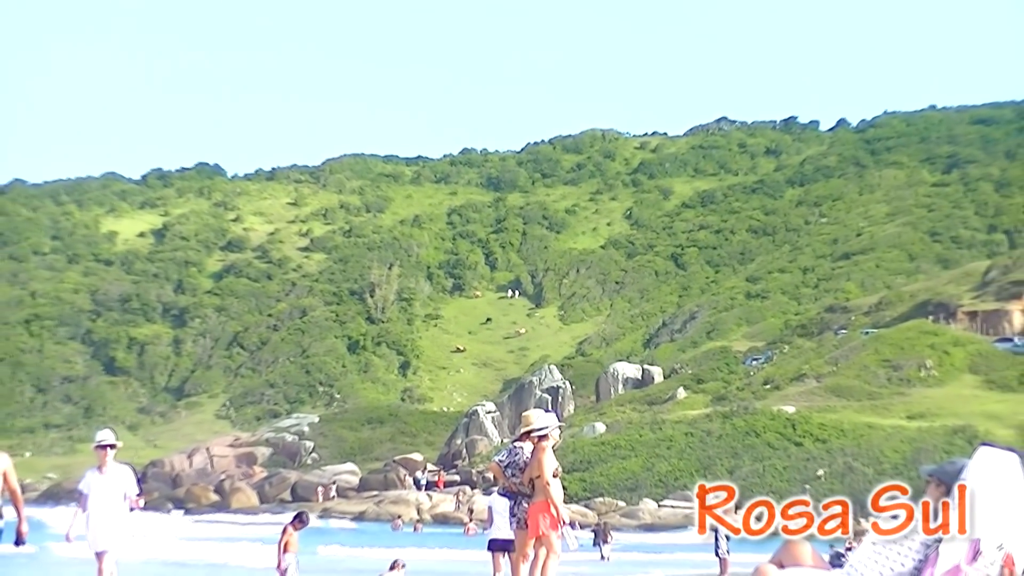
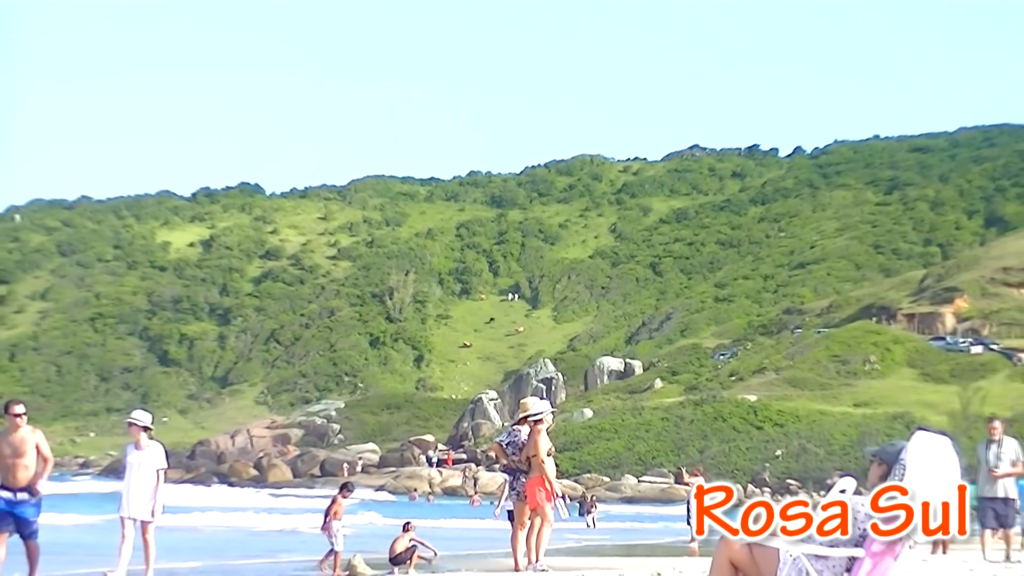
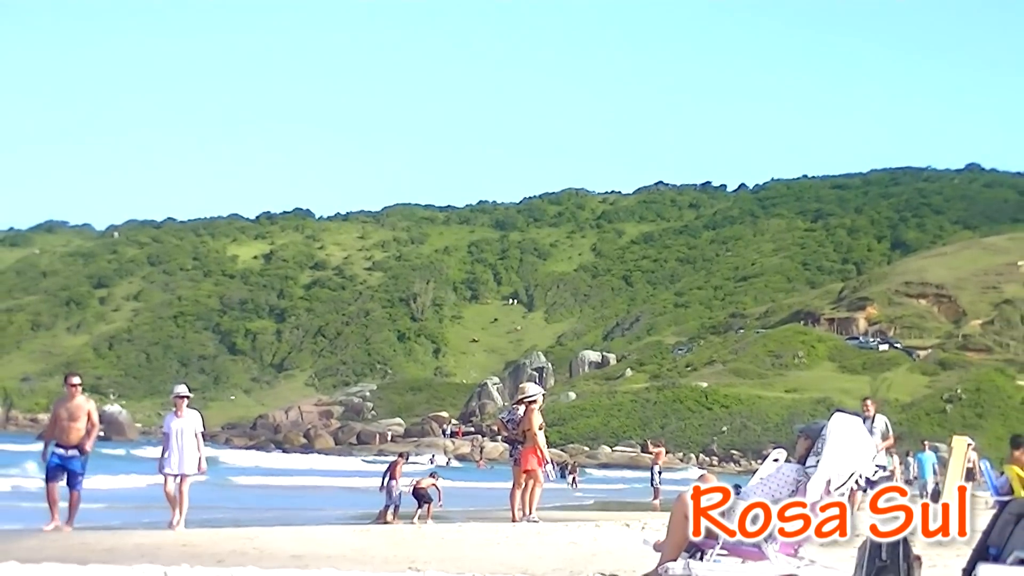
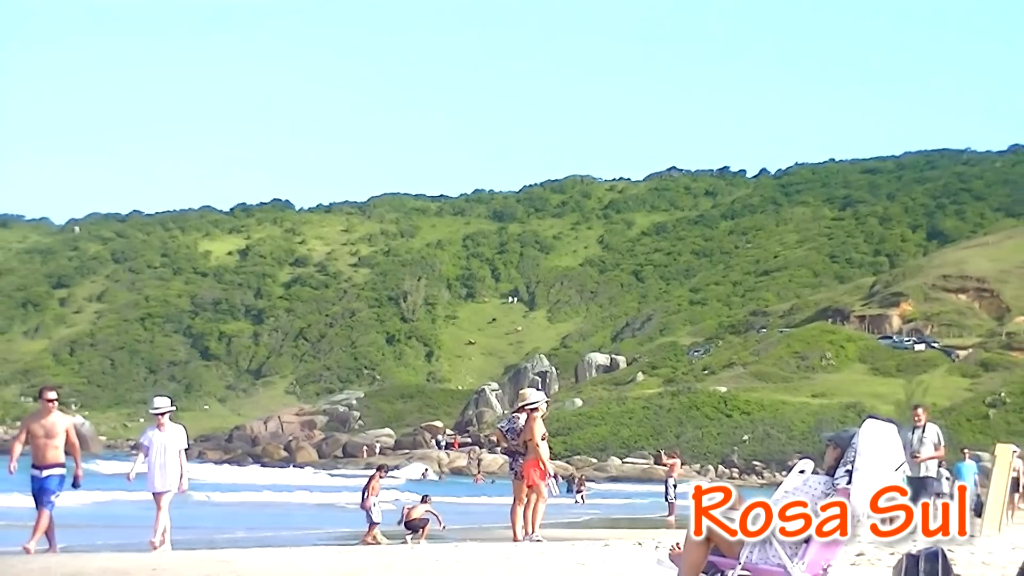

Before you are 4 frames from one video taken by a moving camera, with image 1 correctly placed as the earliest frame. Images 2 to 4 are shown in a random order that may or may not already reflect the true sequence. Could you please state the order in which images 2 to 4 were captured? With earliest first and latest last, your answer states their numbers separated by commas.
2, 4, 3
